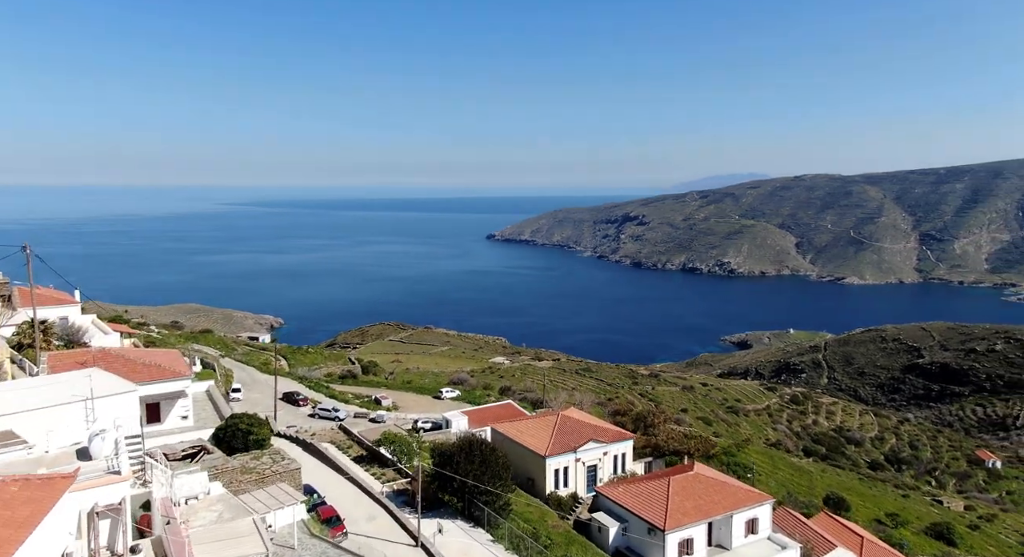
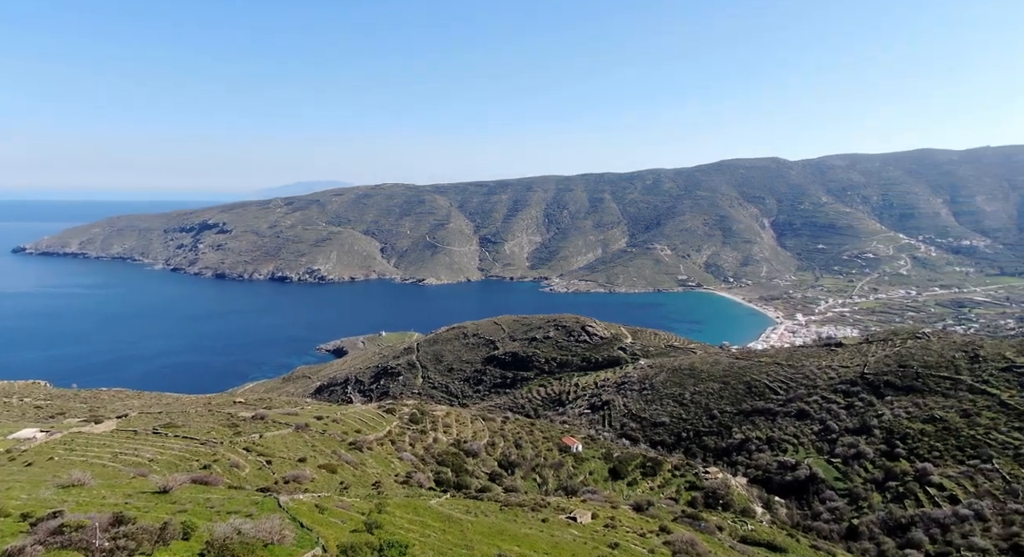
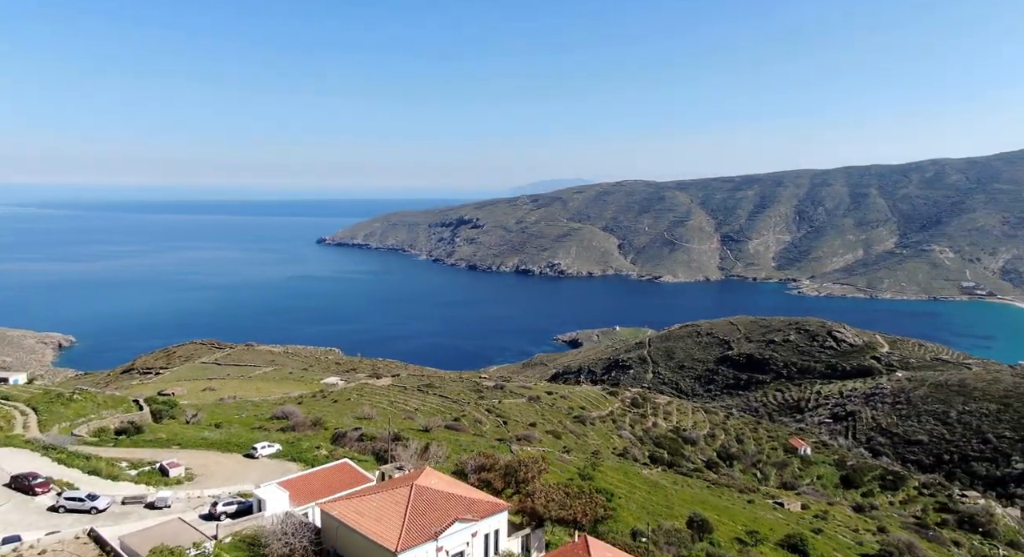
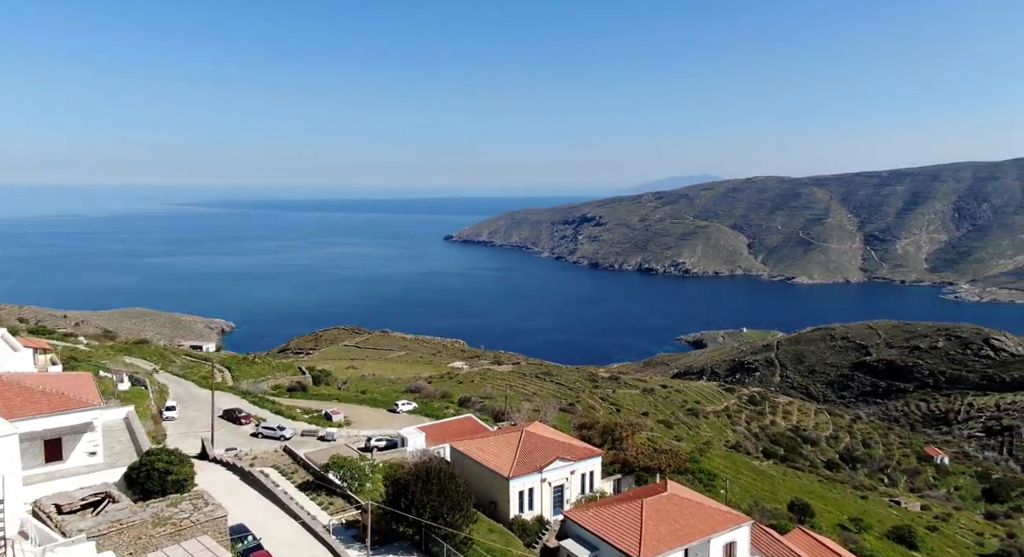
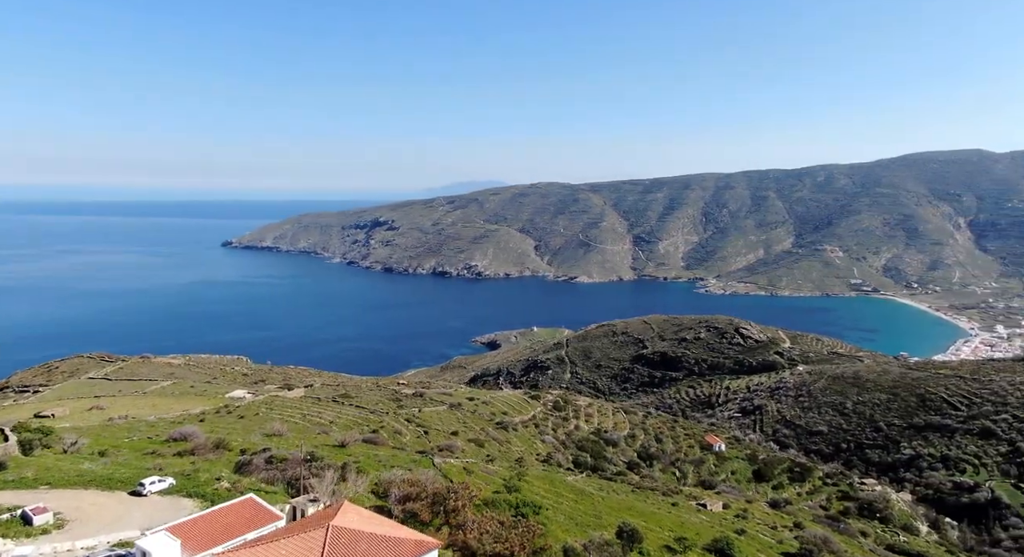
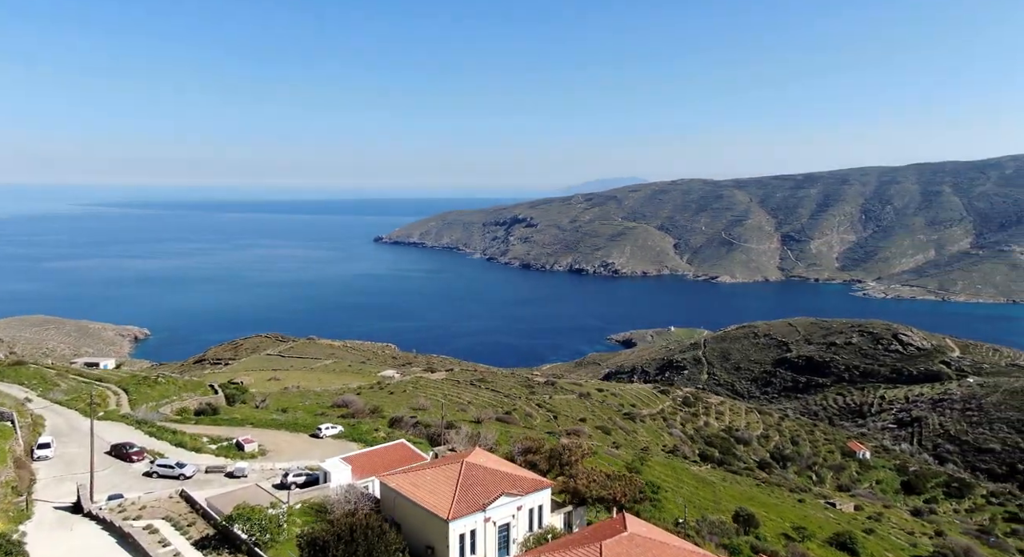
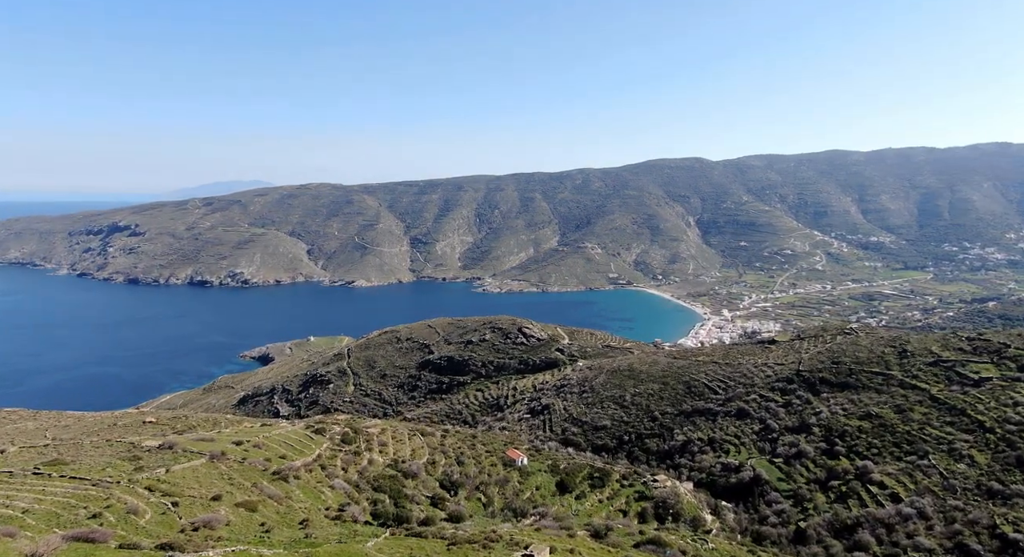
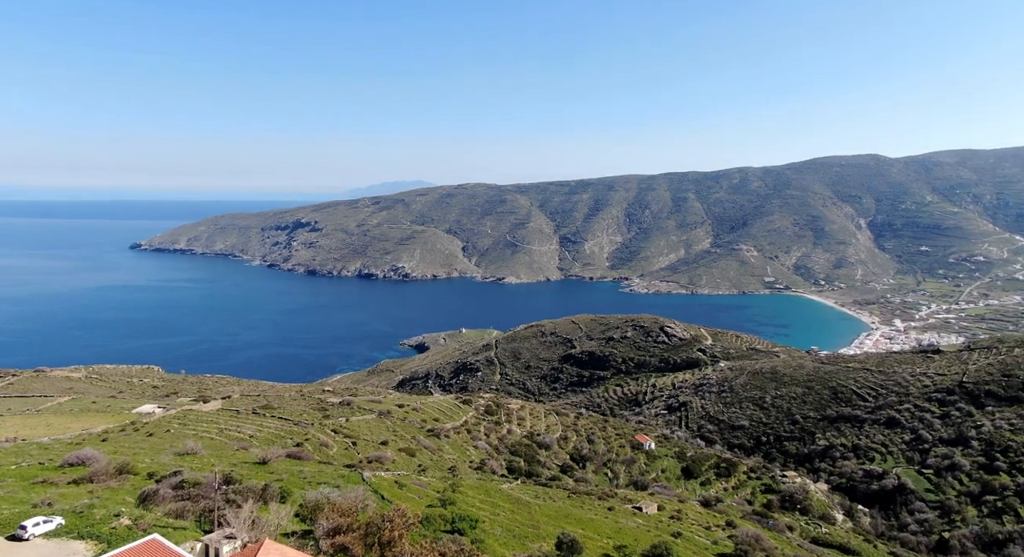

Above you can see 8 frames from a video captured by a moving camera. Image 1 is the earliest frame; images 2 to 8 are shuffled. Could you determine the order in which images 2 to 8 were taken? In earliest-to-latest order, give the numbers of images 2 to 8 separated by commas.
4, 6, 3, 5, 8, 2, 7
